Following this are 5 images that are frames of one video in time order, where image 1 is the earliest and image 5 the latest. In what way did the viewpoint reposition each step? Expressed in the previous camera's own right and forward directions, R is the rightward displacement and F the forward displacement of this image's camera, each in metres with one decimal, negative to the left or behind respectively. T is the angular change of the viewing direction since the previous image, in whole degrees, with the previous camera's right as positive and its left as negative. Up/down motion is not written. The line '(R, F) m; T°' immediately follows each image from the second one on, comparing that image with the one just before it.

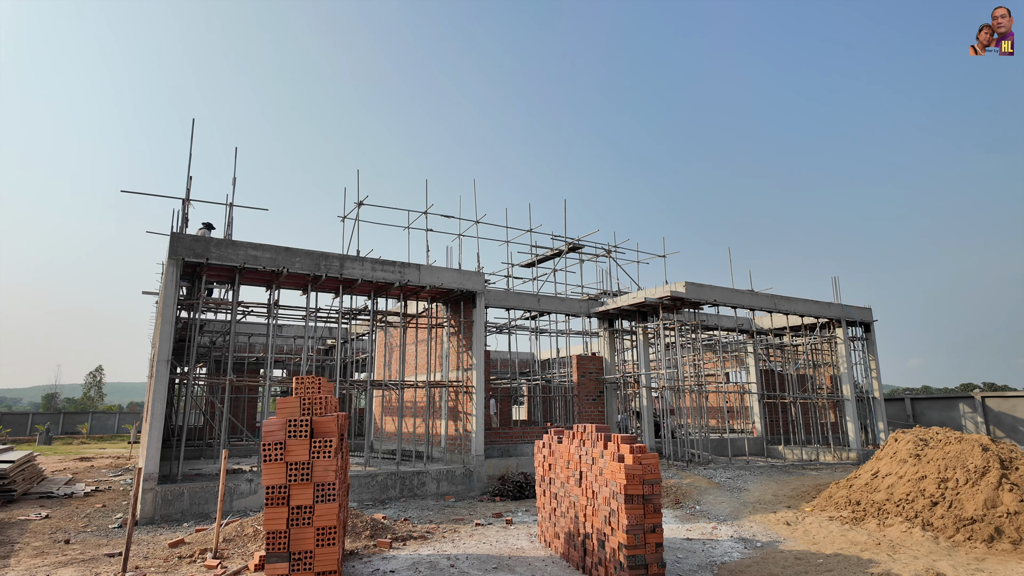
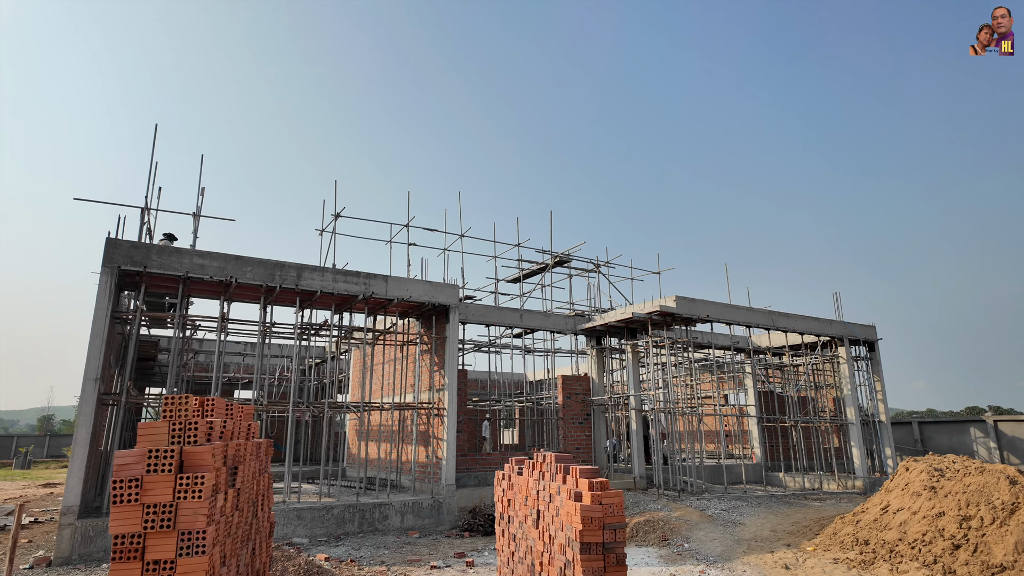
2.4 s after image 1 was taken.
(+0.5, +0.9) m; 0°
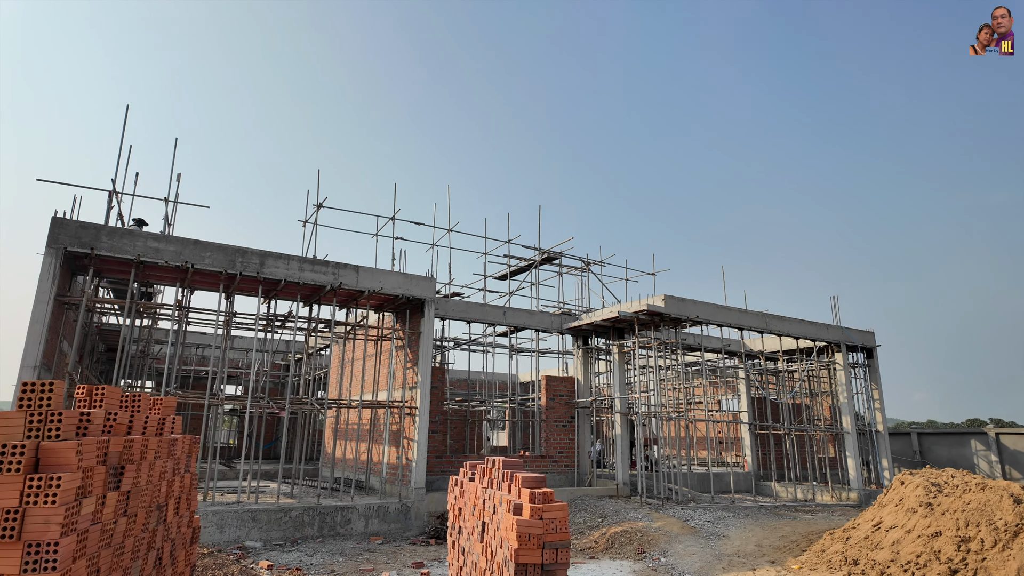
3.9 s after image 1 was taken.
(+0.5, +0.6) m; 0°
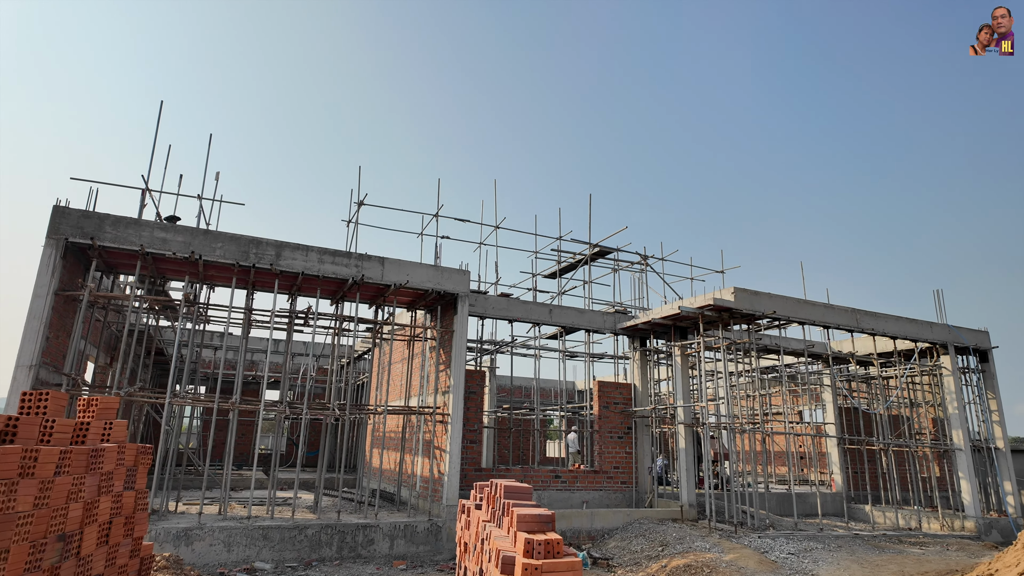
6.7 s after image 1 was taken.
(+0.4, +1.3) m; -6°
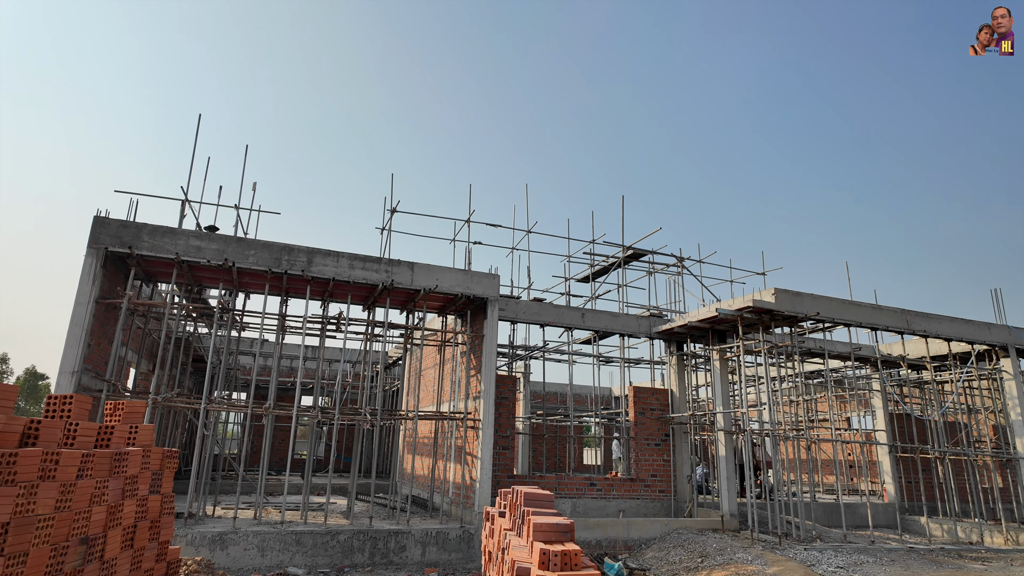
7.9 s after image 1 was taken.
(+0.1, +0.1) m; -4°
